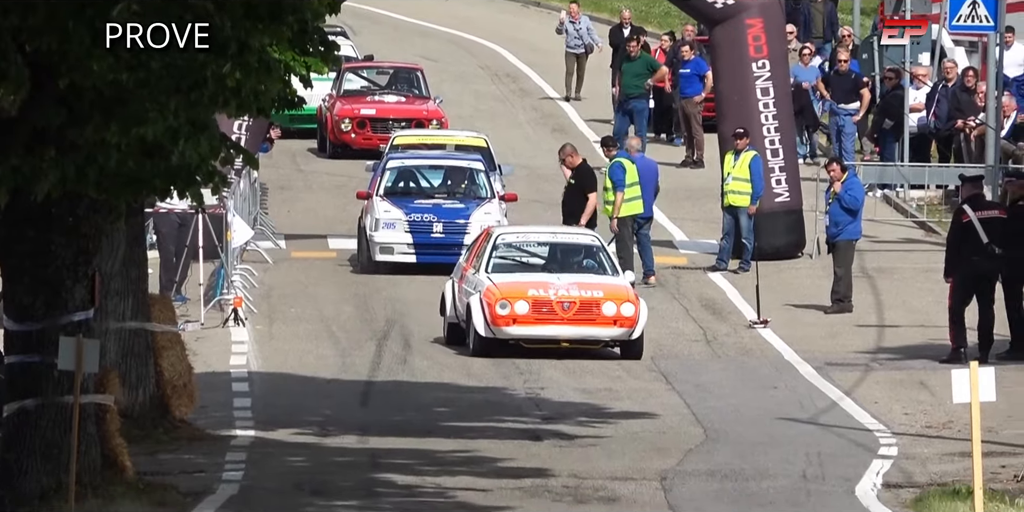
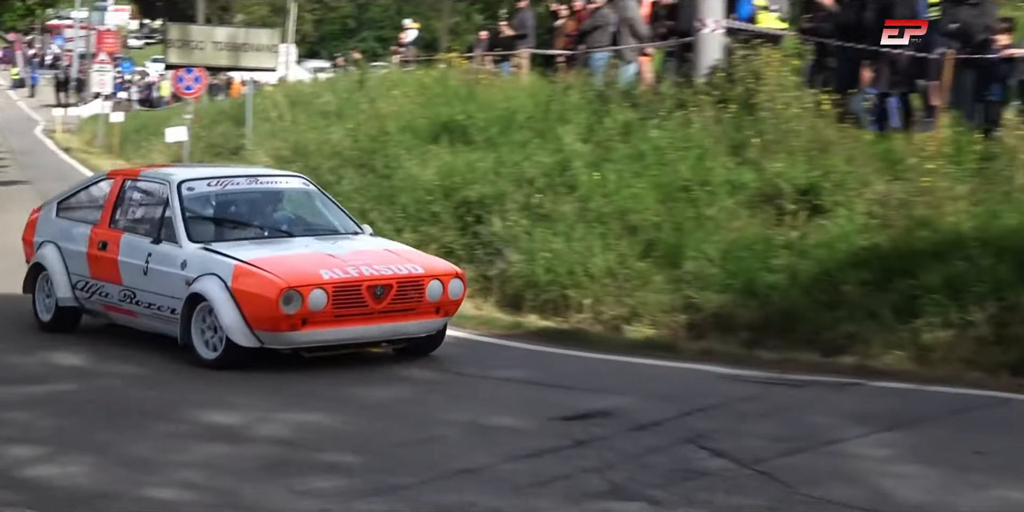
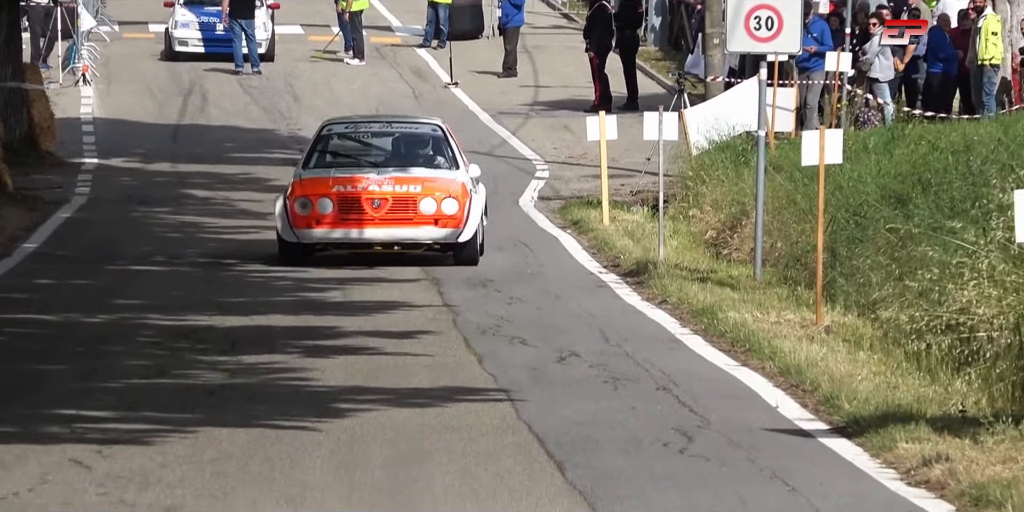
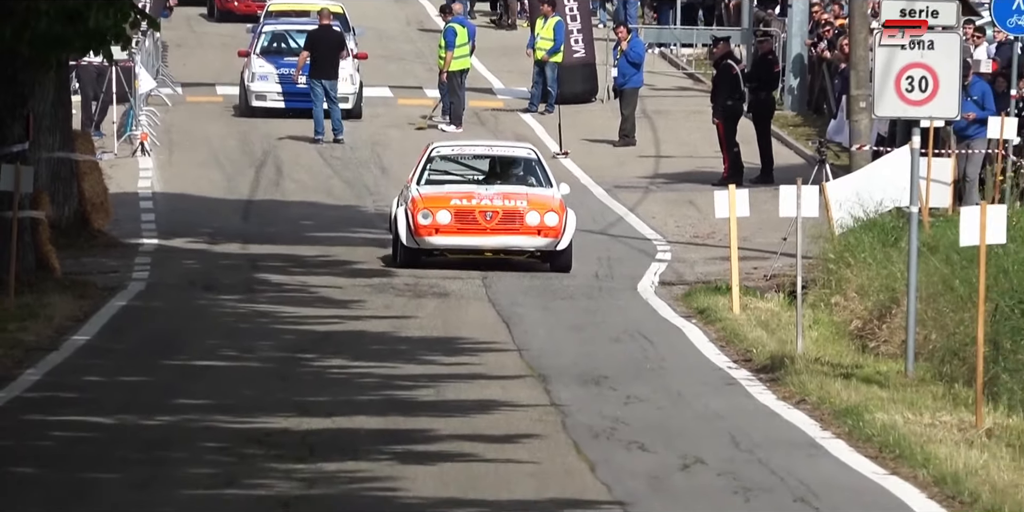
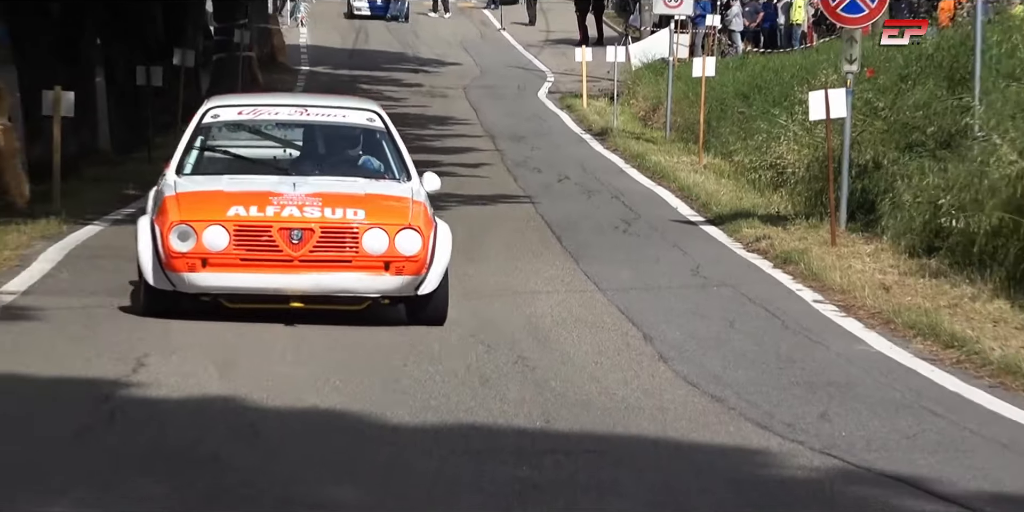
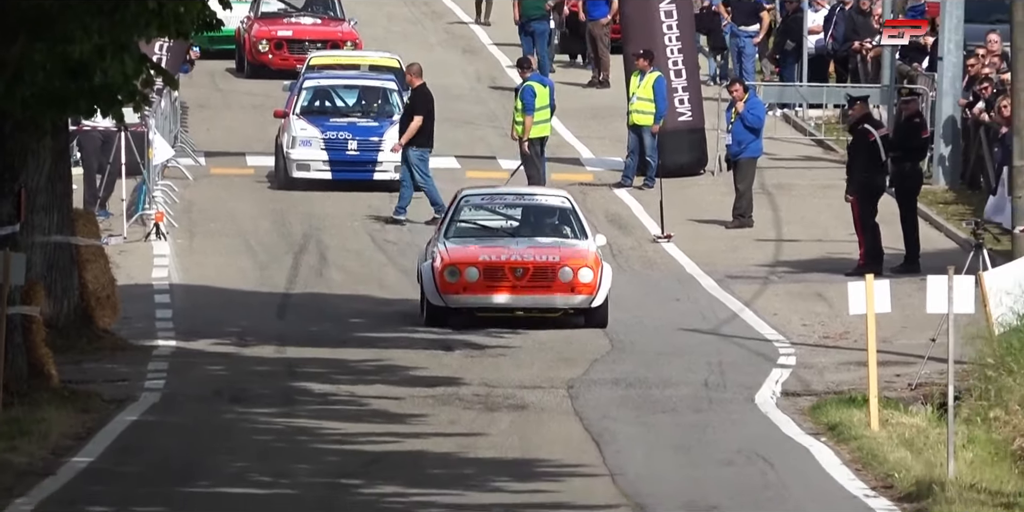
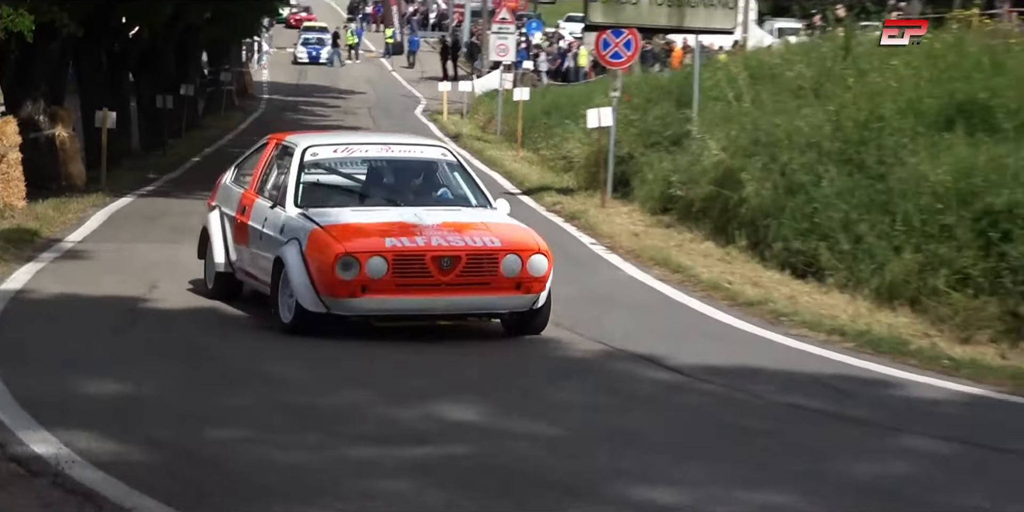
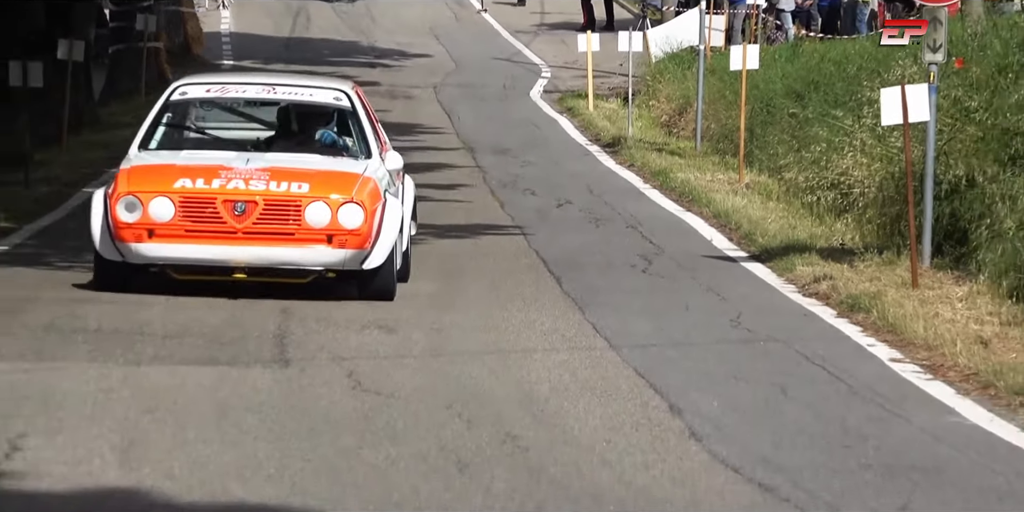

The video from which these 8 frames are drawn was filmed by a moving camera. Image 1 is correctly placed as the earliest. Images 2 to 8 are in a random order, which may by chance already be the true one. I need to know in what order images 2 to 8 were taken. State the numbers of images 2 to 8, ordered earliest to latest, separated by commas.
6, 4, 3, 8, 5, 7, 2
